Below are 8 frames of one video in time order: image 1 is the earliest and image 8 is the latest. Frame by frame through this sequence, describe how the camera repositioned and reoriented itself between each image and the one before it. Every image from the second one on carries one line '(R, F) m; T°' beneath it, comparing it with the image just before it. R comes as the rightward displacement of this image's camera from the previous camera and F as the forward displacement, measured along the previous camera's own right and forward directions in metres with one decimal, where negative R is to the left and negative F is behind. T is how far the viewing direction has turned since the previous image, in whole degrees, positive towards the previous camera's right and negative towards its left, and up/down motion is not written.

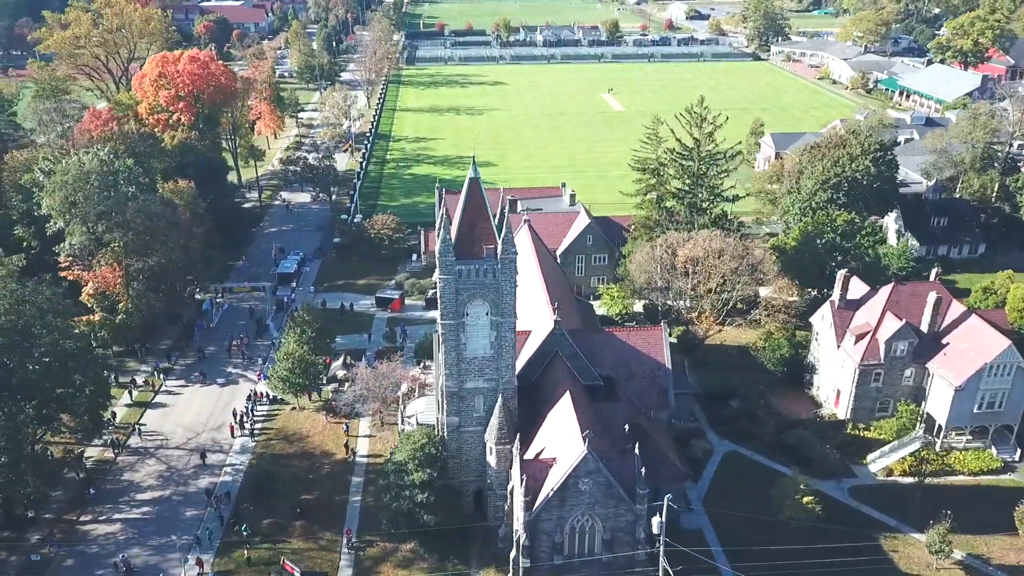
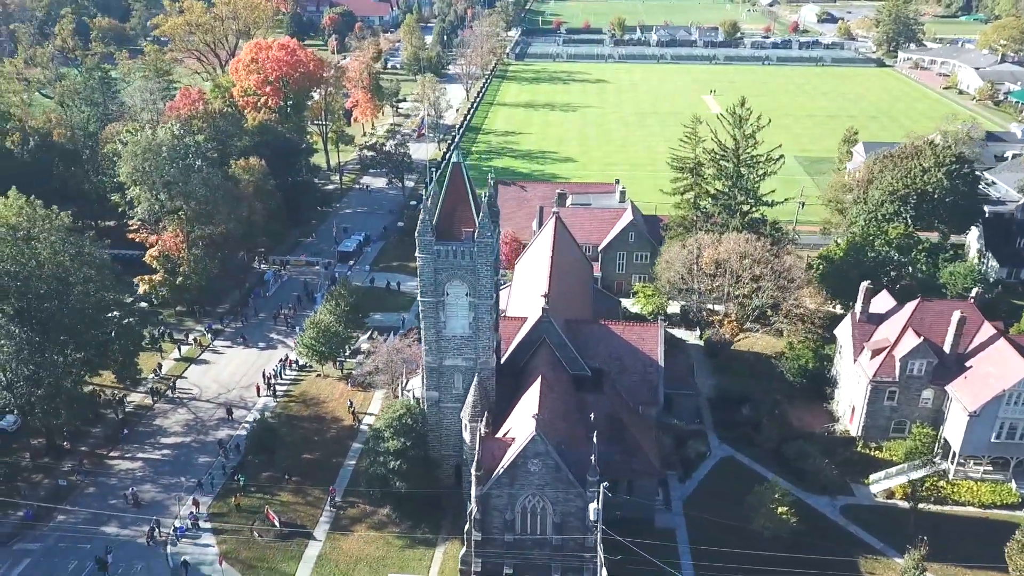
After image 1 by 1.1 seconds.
(+6.7, -0.7) m; -9°
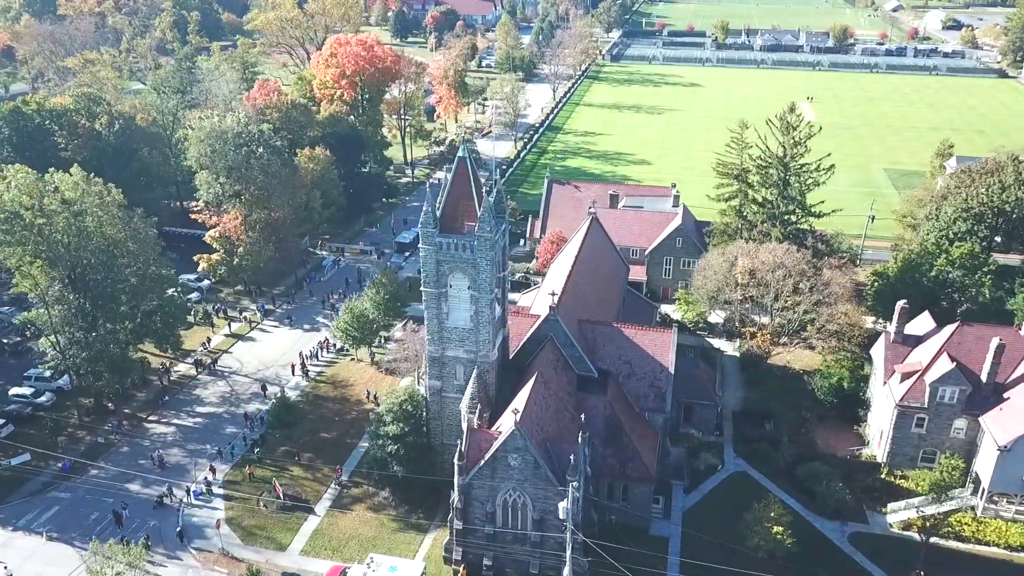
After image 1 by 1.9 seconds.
(+4.9, 0.0) m; -7°
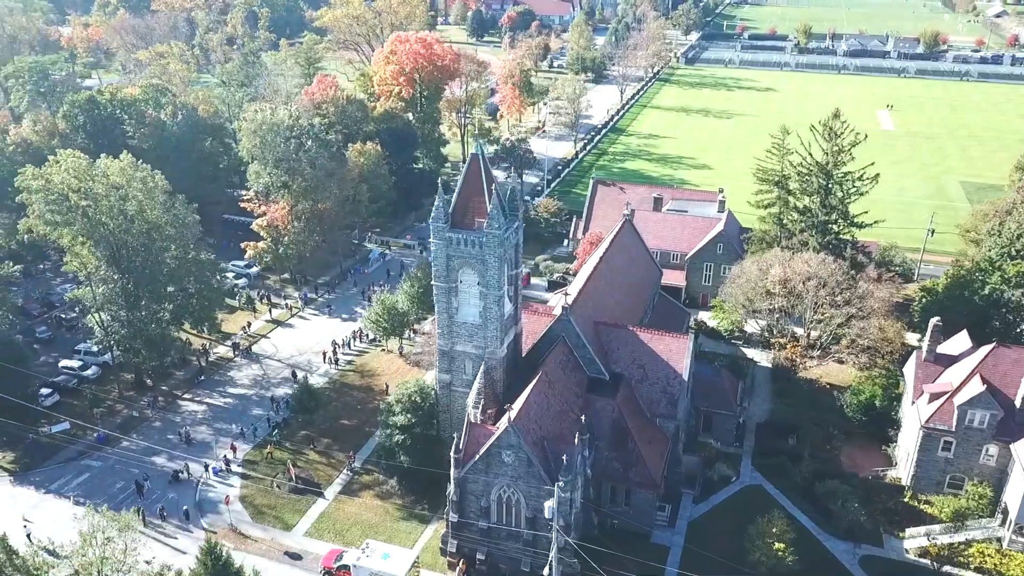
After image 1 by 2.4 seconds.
(+3.3, 0.0) m; -5°
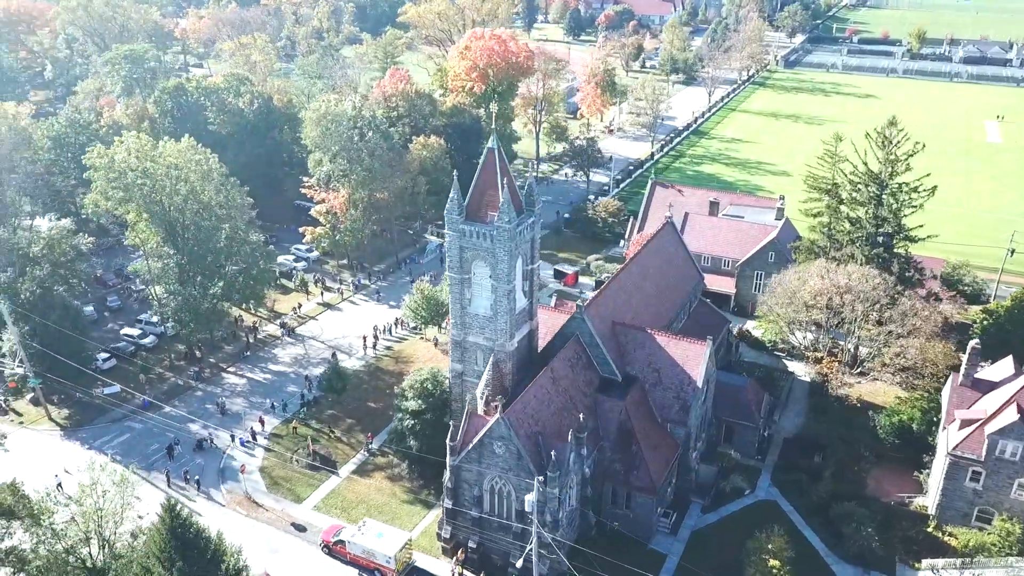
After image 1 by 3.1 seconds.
(+4.3, 0.0) m; -7°
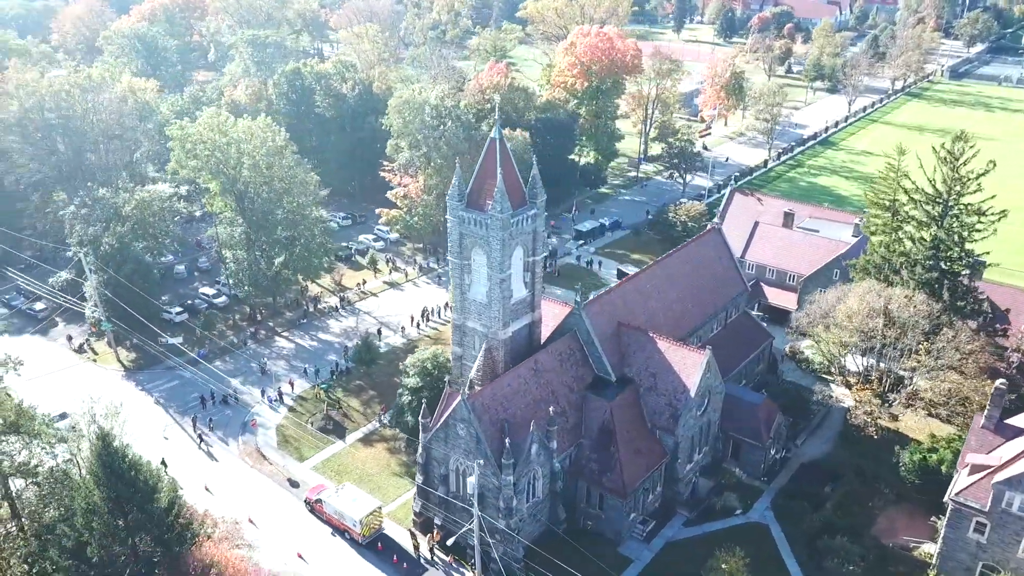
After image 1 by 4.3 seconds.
(+8.0, +0.2) m; -11°
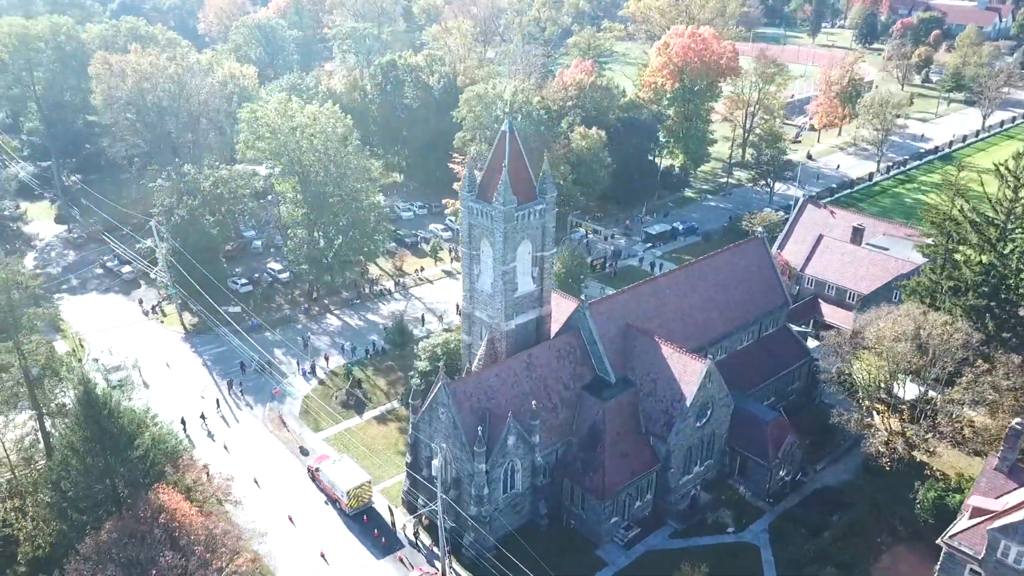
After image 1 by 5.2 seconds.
(+6.4, +0.2) m; -9°
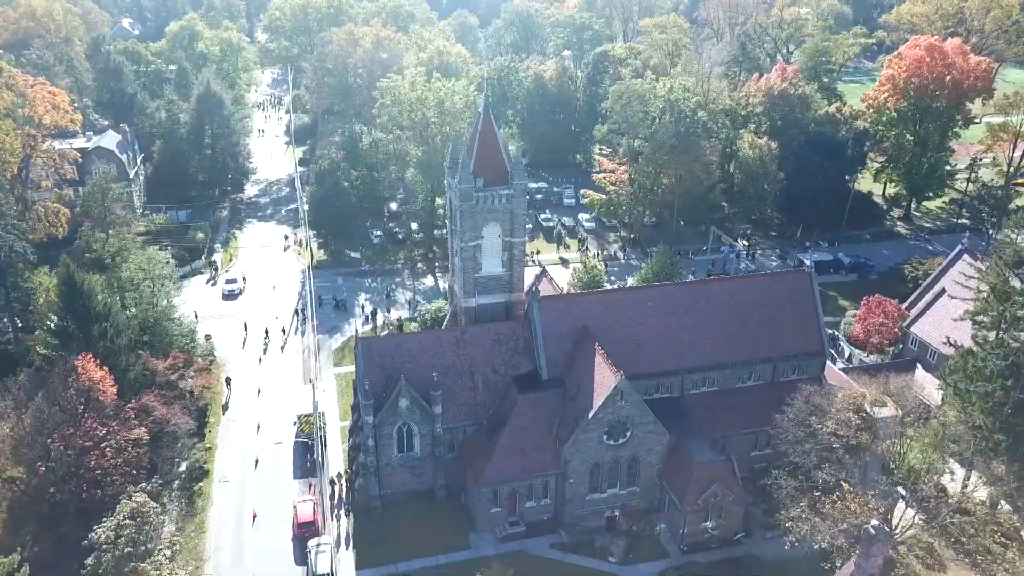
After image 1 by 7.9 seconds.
(+19.1, +3.3) m; -24°
